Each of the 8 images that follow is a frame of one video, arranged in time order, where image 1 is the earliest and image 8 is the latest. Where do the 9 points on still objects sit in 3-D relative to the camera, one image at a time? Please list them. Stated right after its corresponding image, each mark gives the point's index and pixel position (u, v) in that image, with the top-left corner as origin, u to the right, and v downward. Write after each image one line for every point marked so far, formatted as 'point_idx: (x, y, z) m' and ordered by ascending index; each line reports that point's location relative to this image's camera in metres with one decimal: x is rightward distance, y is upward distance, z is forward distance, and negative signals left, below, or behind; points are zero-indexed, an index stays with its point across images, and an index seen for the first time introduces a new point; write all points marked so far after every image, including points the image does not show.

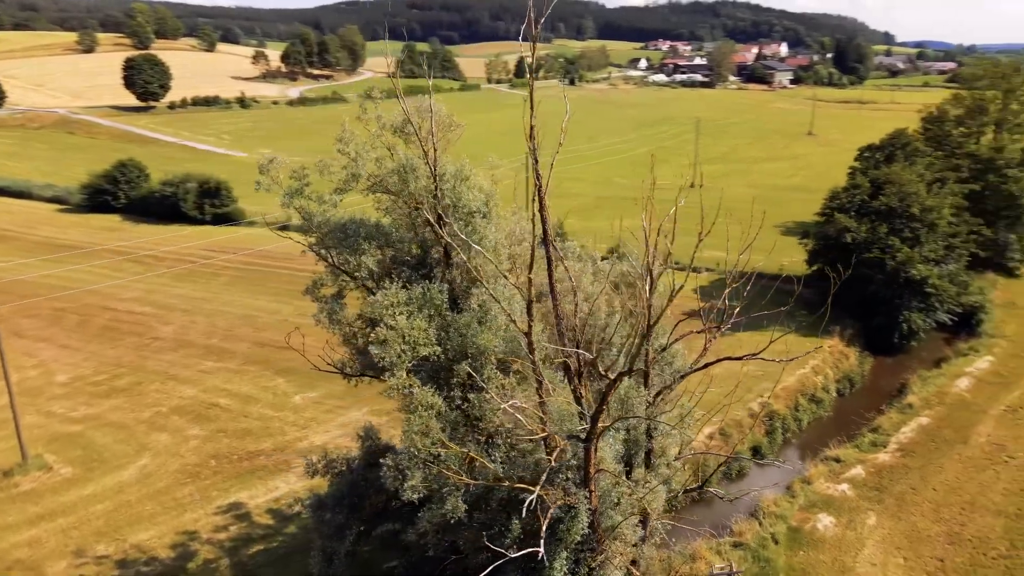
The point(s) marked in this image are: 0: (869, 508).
0: (+8.5, -5.2, +17.3) m
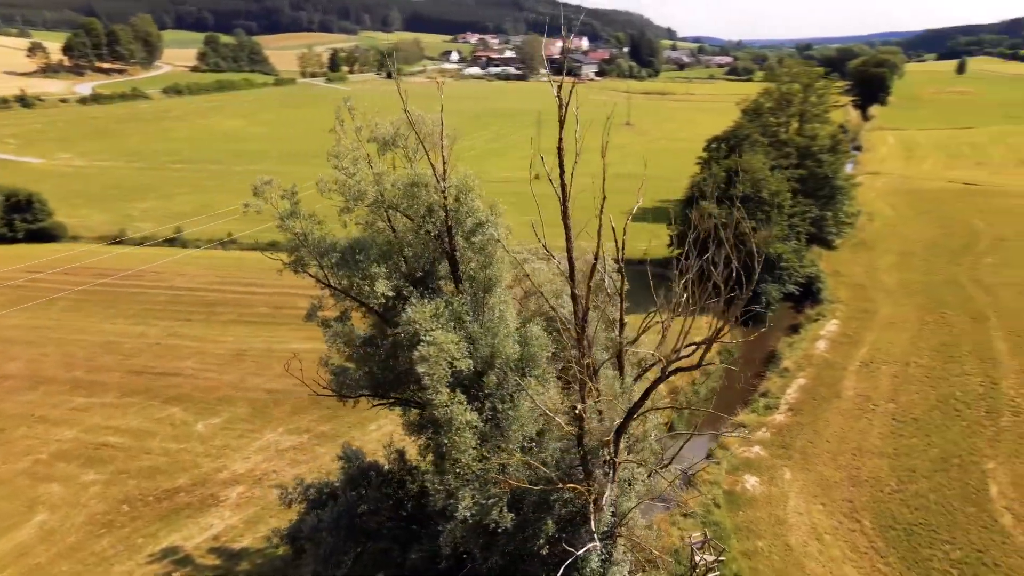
0: (+7.2, -4.7, +19.5) m
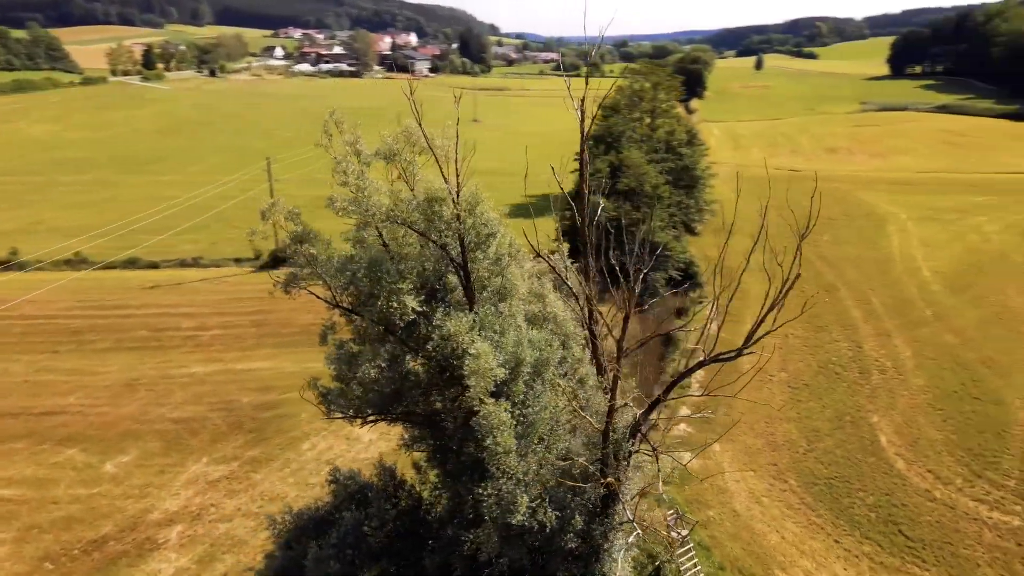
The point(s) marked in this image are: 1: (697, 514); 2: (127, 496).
0: (+5.7, -4.4, +21.1) m
1: (+4.4, -5.4, +17.5) m
2: (-9.9, -5.4, +18.8) m
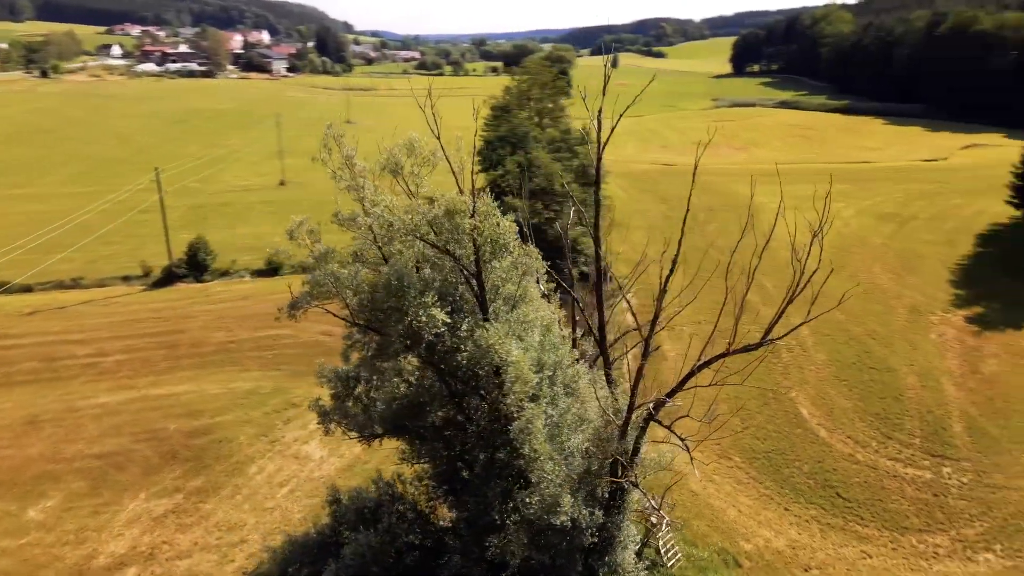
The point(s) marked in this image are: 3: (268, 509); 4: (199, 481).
0: (+4.3, -4.2, +22.2) m
1: (+3.7, -5.3, +18.5) m
2: (-10.6, -6.0, +17.2) m
3: (-6.2, -5.6, +18.4) m
4: (-8.5, -5.2, +19.7) m
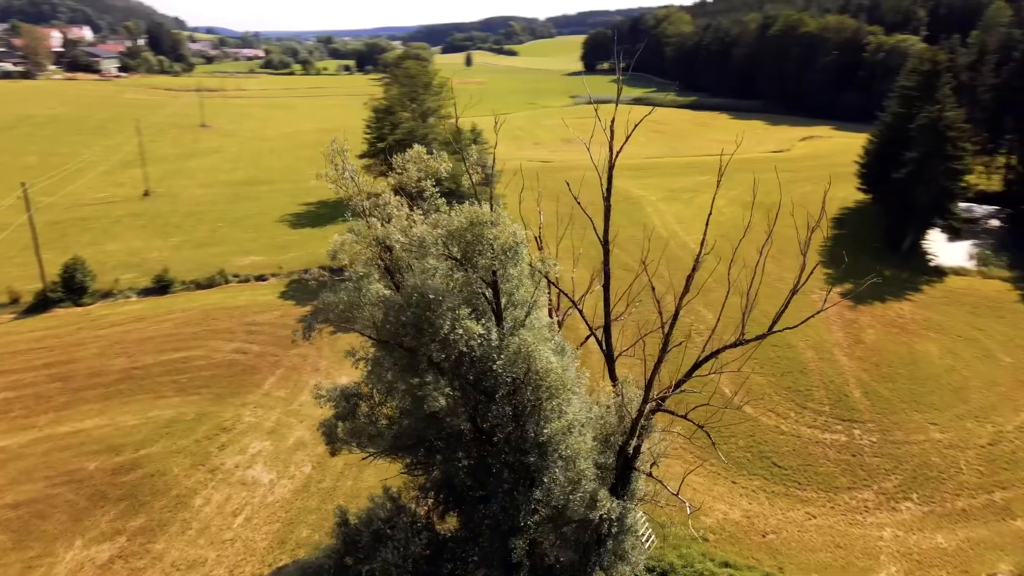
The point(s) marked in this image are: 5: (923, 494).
0: (+2.6, -4.1, +23.1) m
1: (+2.8, -5.2, +19.3) m
2: (-11.0, -6.8, +15.5) m
3: (-6.8, -6.1, +17.5) m
4: (-9.4, -5.9, +18.3) m
5: (+11.0, -5.5, +19.4) m
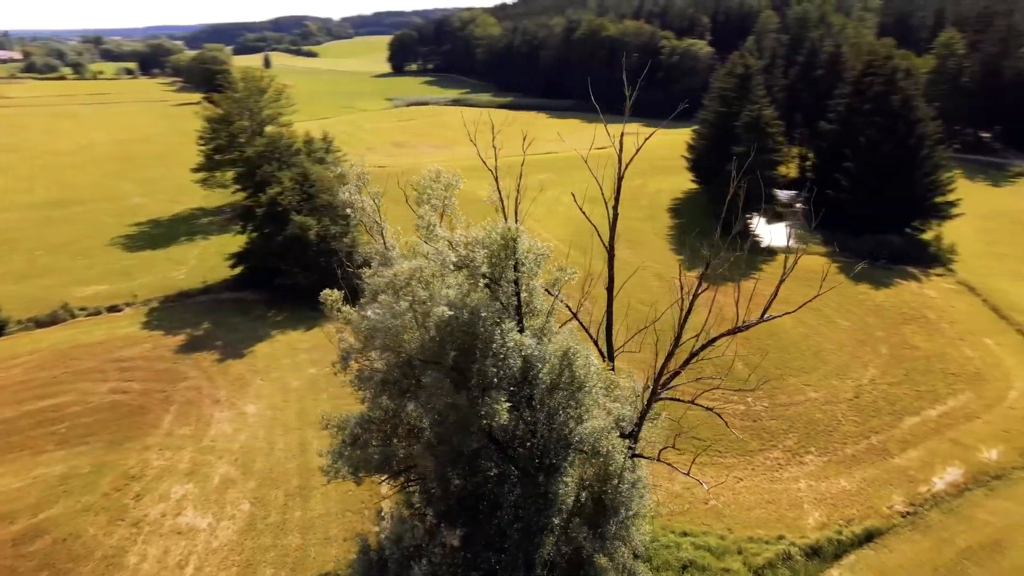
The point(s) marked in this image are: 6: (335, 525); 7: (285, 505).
0: (+0.3, -4.1, +23.9) m
1: (+1.5, -5.2, +20.3) m
2: (-10.8, -7.8, +13.3) m
3: (-7.3, -6.9, +16.2) m
4: (-10.0, -6.8, +16.4) m
5: (+9.5, -4.9, +22.4) m
6: (-4.5, -6.1, +18.6) m
7: (-6.1, -5.8, +19.4) m
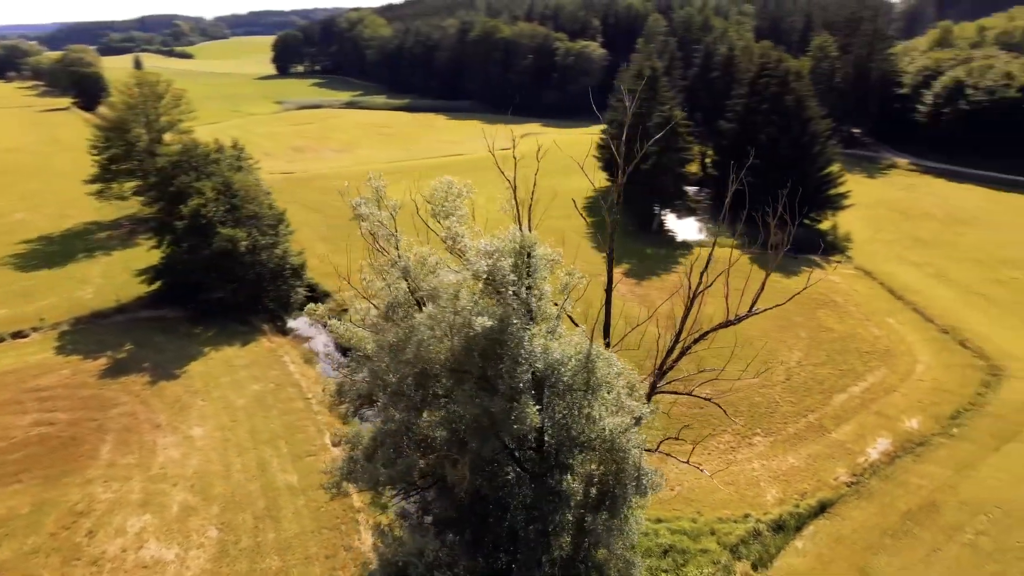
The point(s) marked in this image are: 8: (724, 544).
0: (-1.0, -4.3, +24.2) m
1: (+0.7, -5.3, +20.7) m
2: (-10.3, -8.4, +12.1) m
3: (-7.4, -7.3, +15.4) m
4: (-10.0, -7.4, +15.3) m
5: (+8.3, -4.6, +23.9) m
6: (-4.9, -6.4, +18.2) m
7: (-6.6, -6.2, +18.8) m
8: (+5.2, -6.3, +17.8) m
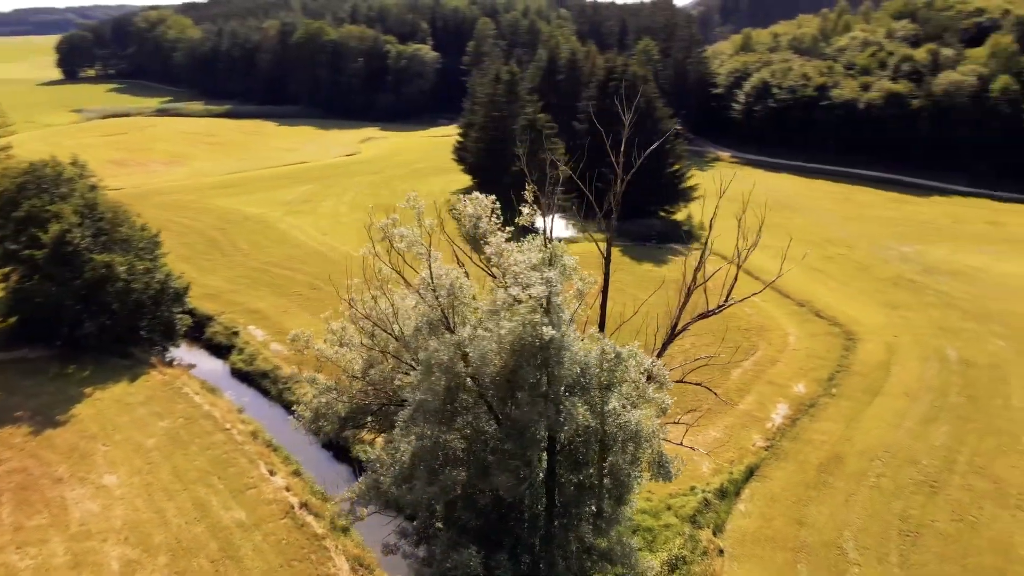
0: (-3.1, -4.6, +24.2) m
1: (-0.5, -5.5, +21.2) m
2: (-9.1, -9.3, +10.3) m
3: (-7.1, -8.0, +14.3) m
4: (-9.6, -8.3, +13.5) m
5: (+6.1, -4.2, +26.0) m
6: (-5.4, -7.0, +17.5) m
7: (-7.2, -6.9, +17.7) m
8: (+4.5, -6.1, +19.4) m
